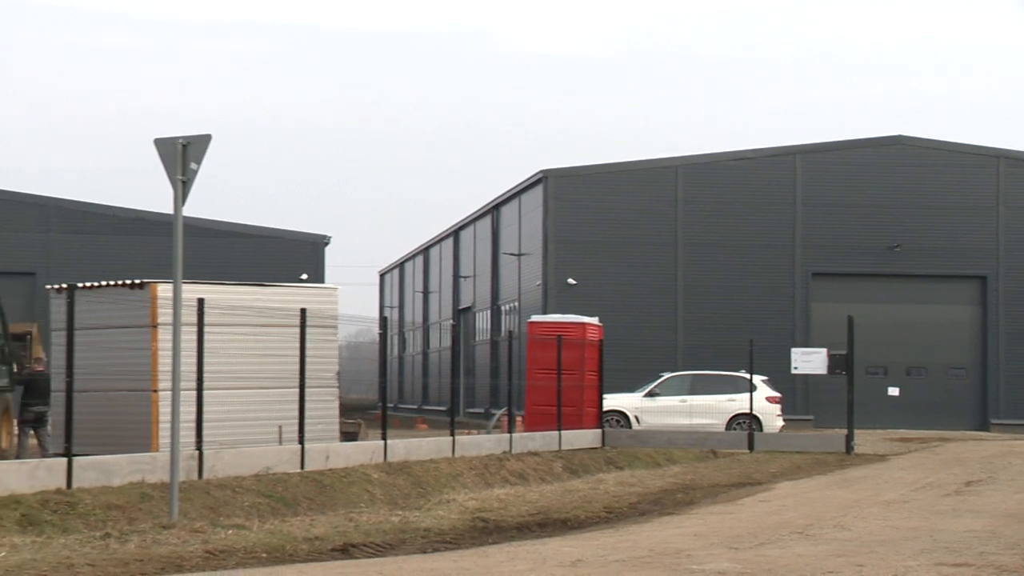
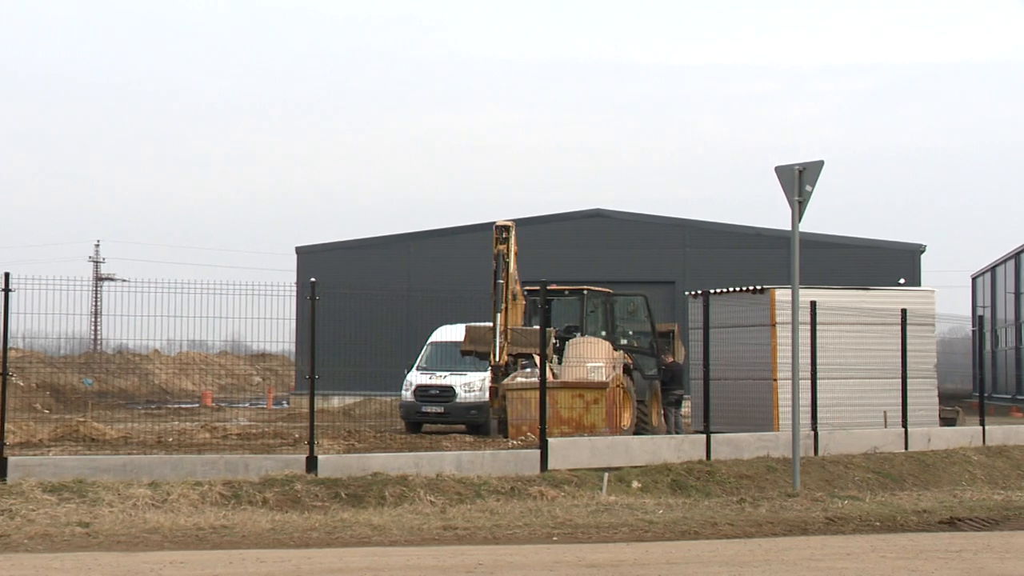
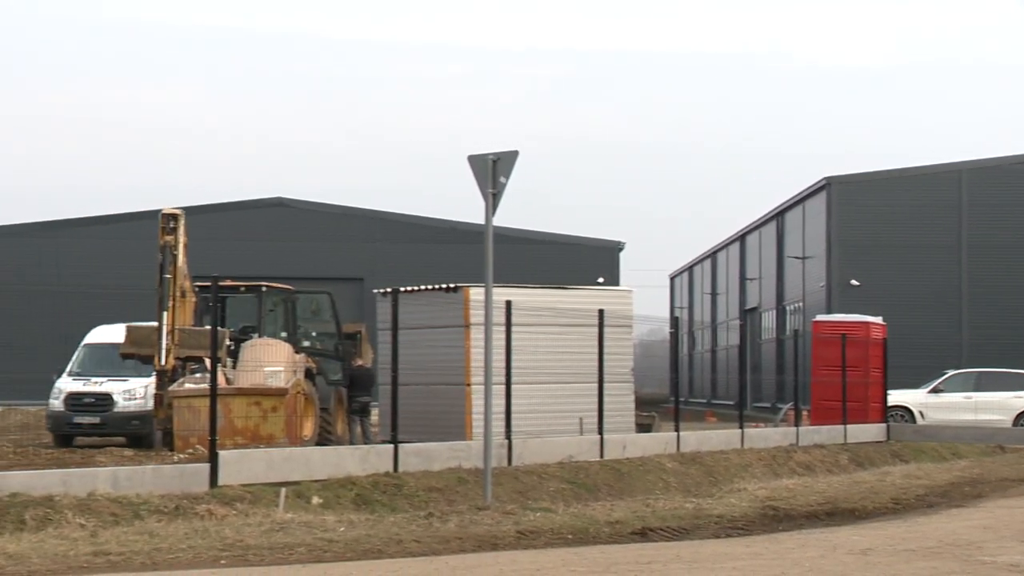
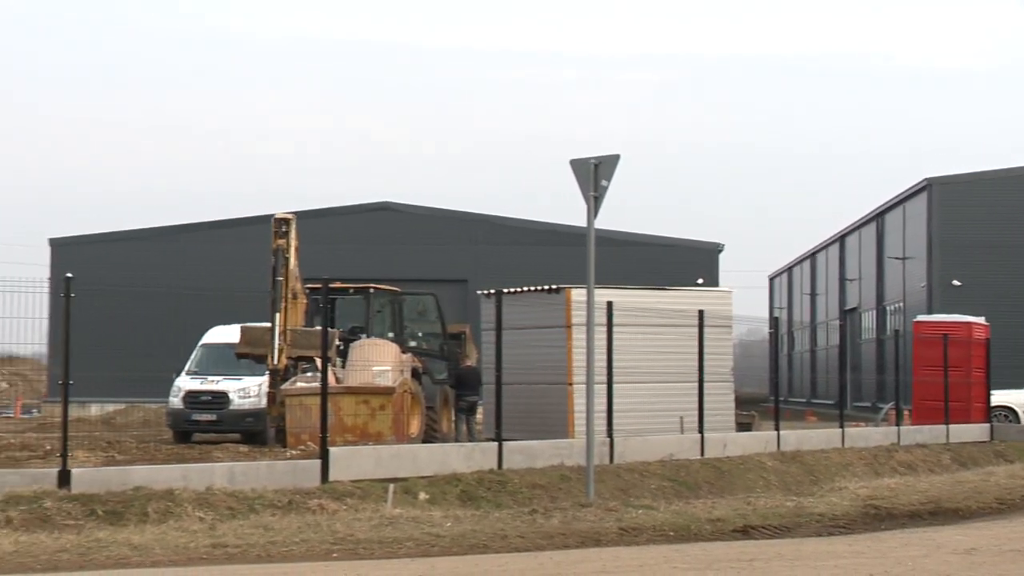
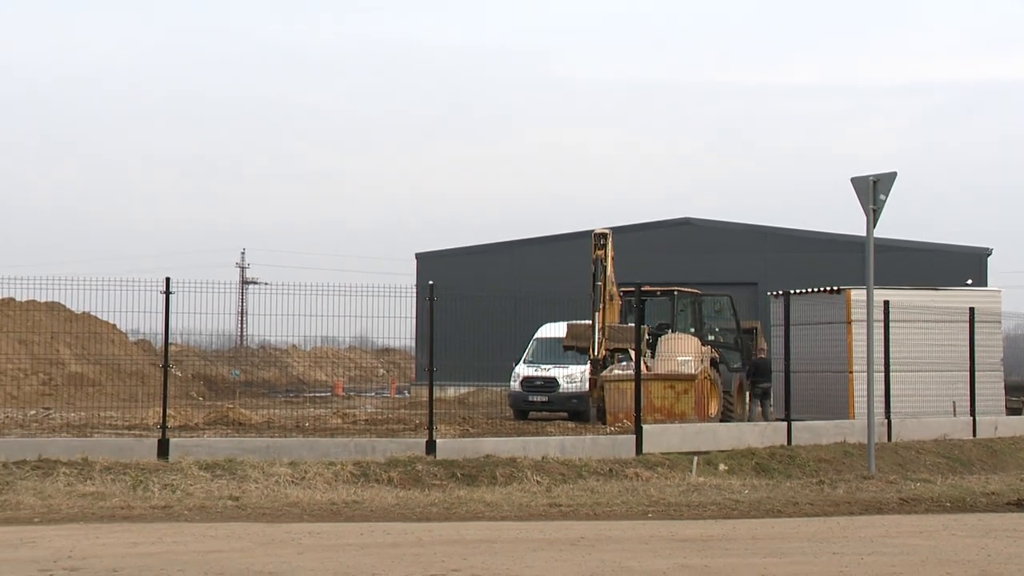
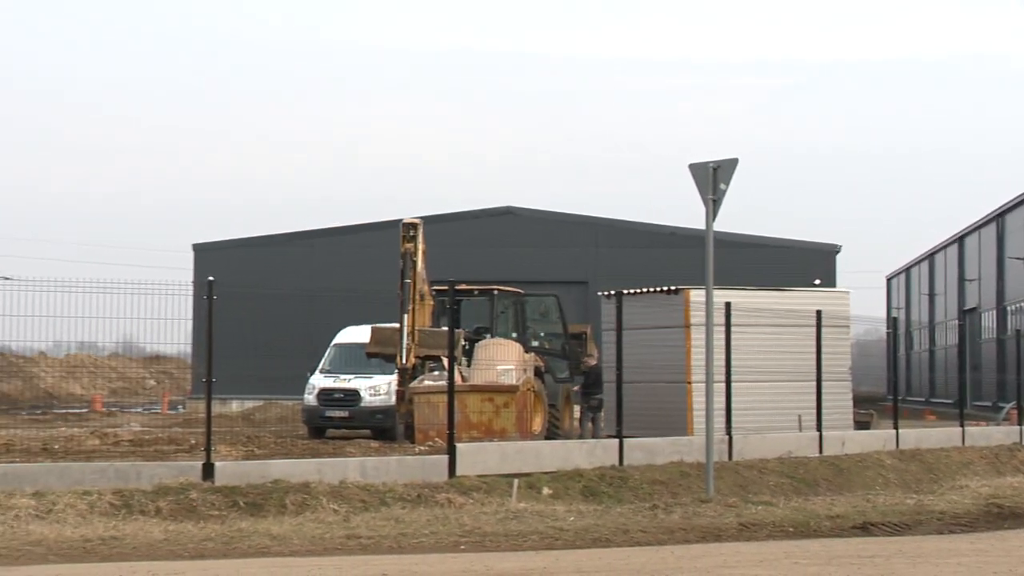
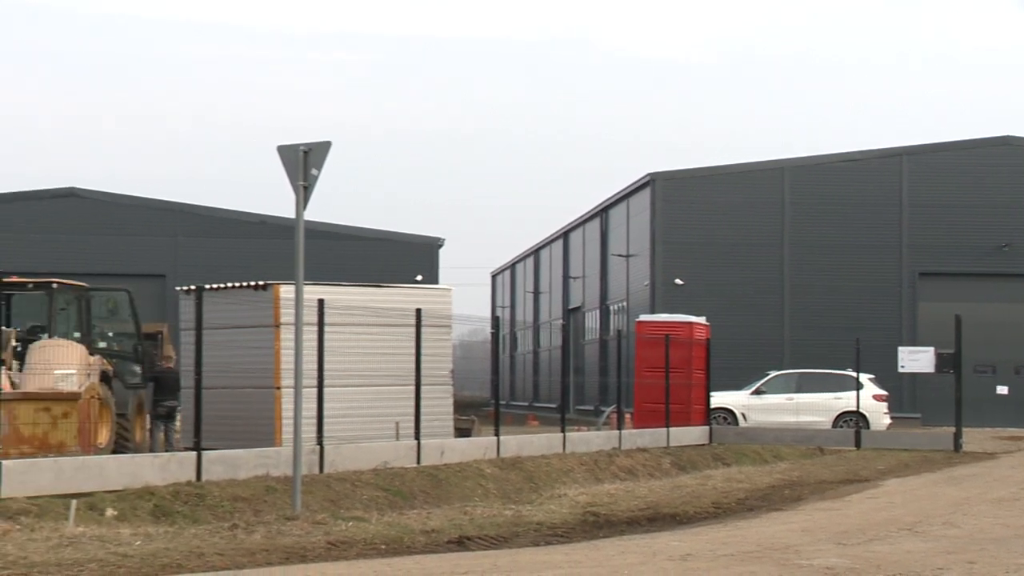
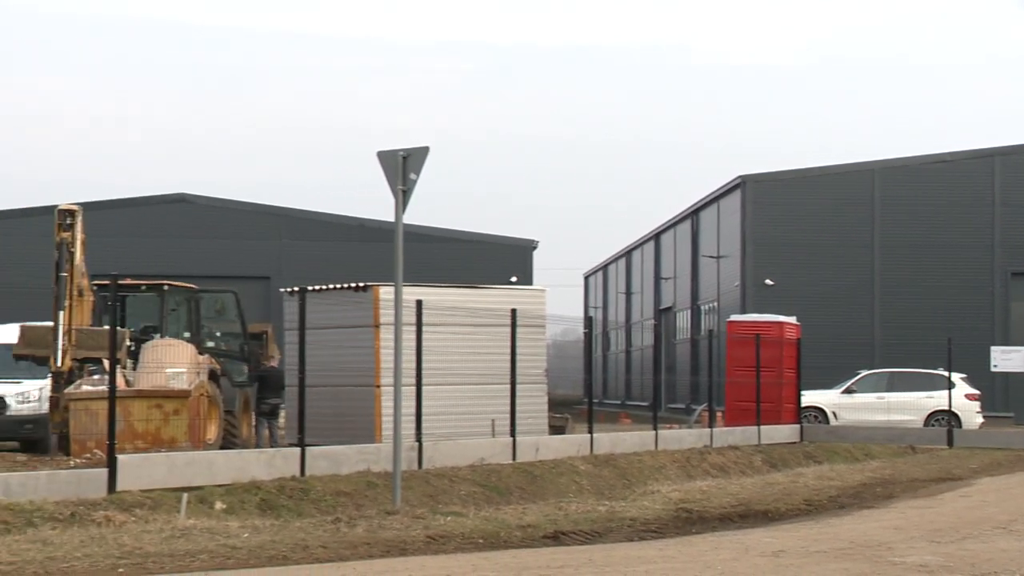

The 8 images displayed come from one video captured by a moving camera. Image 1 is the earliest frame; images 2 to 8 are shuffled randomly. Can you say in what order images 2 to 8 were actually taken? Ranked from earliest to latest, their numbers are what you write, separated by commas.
7, 8, 3, 4, 6, 2, 5
